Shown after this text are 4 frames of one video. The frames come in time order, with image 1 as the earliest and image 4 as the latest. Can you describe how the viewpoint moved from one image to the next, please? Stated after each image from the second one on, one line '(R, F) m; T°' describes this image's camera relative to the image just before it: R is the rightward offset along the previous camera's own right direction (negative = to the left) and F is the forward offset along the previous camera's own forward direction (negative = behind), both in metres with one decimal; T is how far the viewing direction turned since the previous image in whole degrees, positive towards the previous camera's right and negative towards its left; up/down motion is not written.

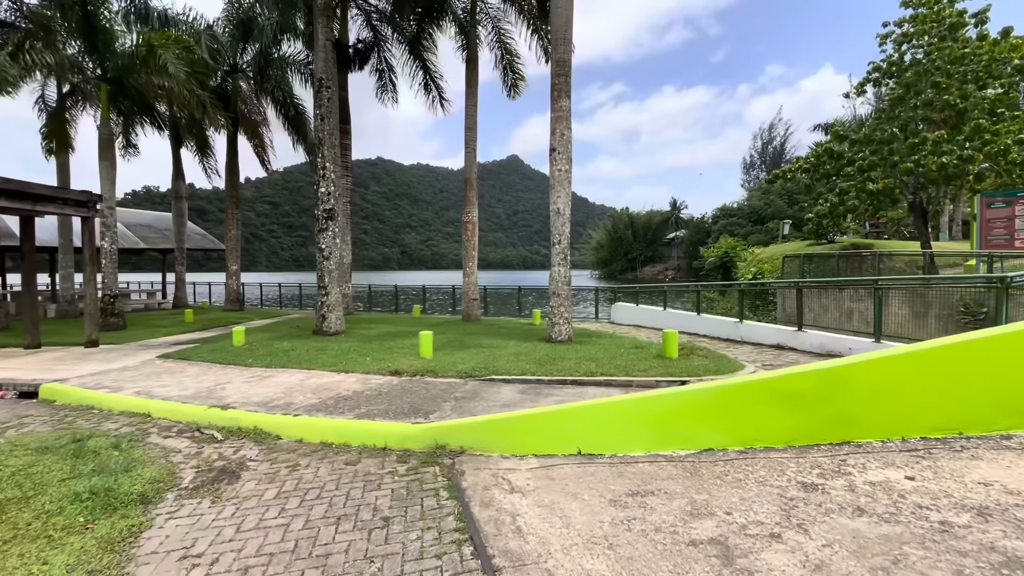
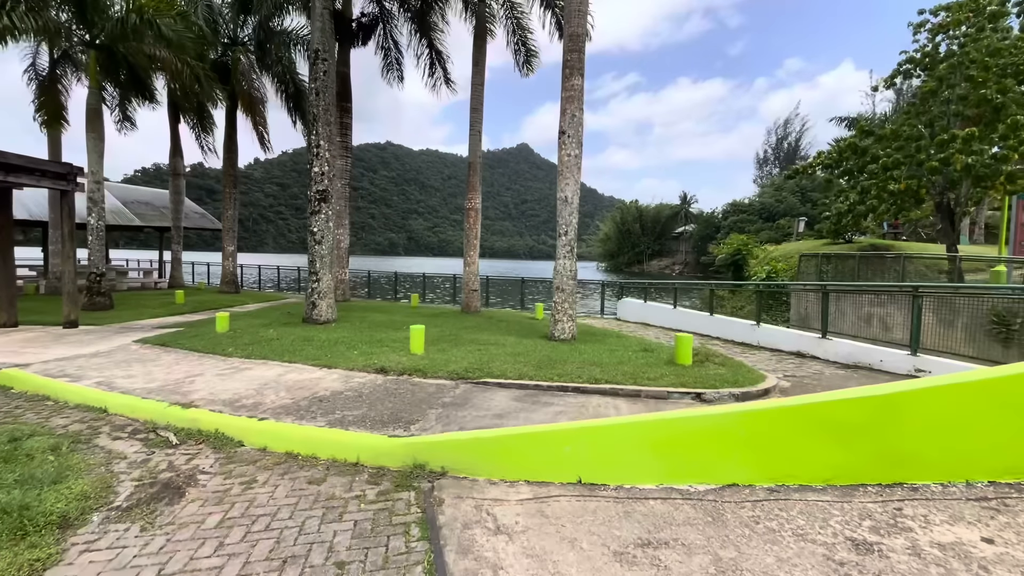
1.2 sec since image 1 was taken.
(+0.1, +0.8) m; -1°
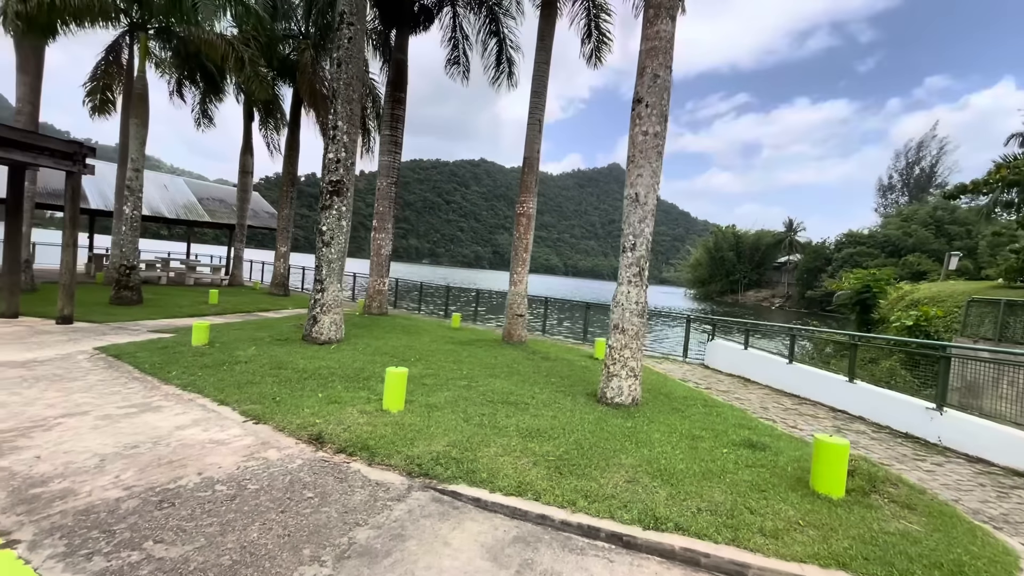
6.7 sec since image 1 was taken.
(+0.6, +3.1) m; -10°
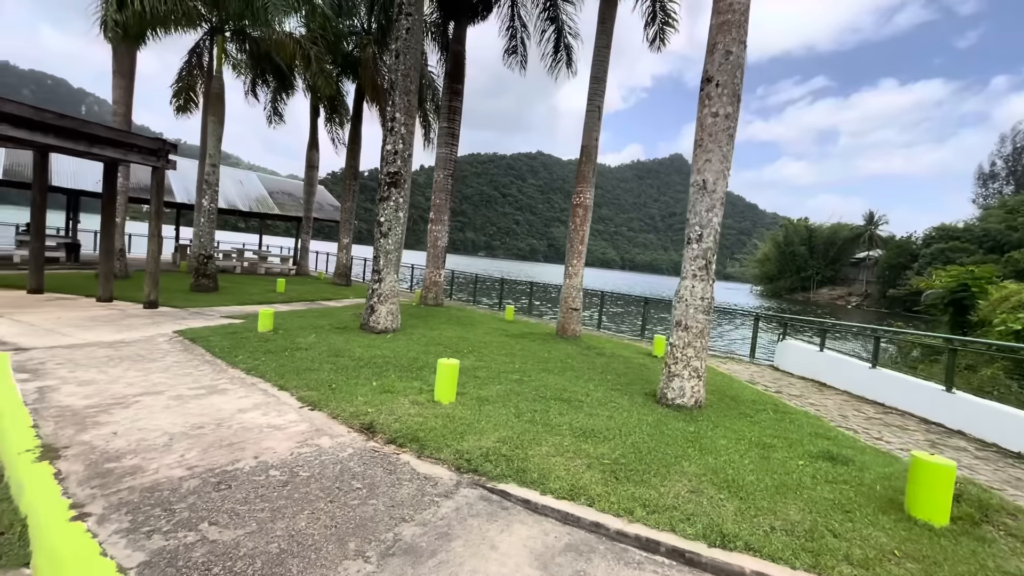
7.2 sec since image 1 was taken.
(0.0, +0.2) m; -7°
